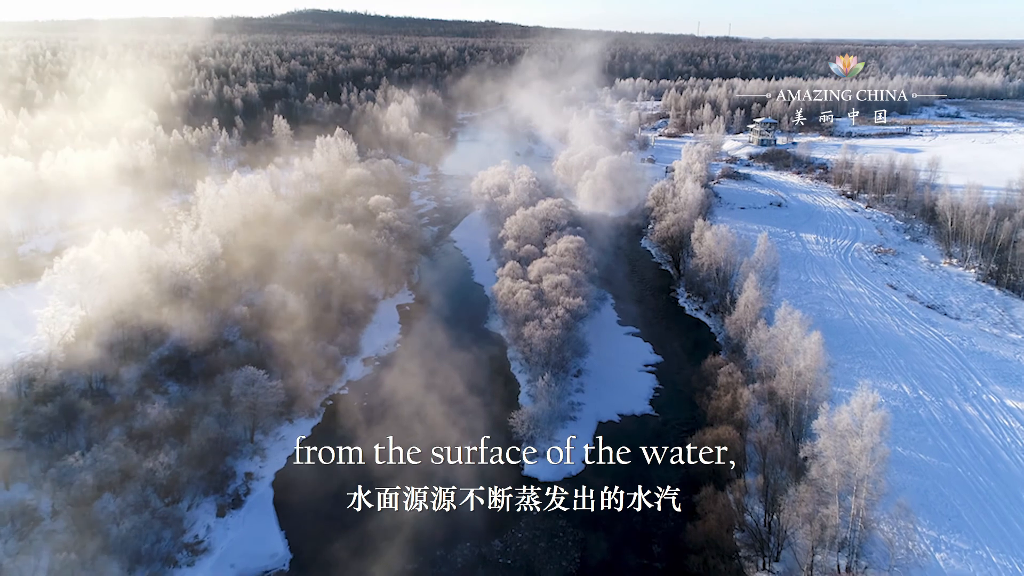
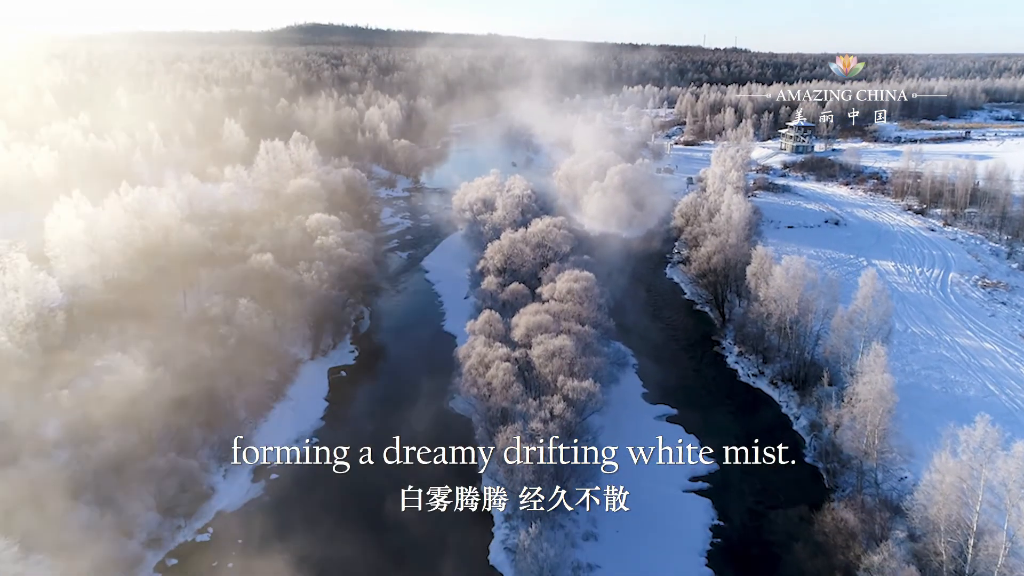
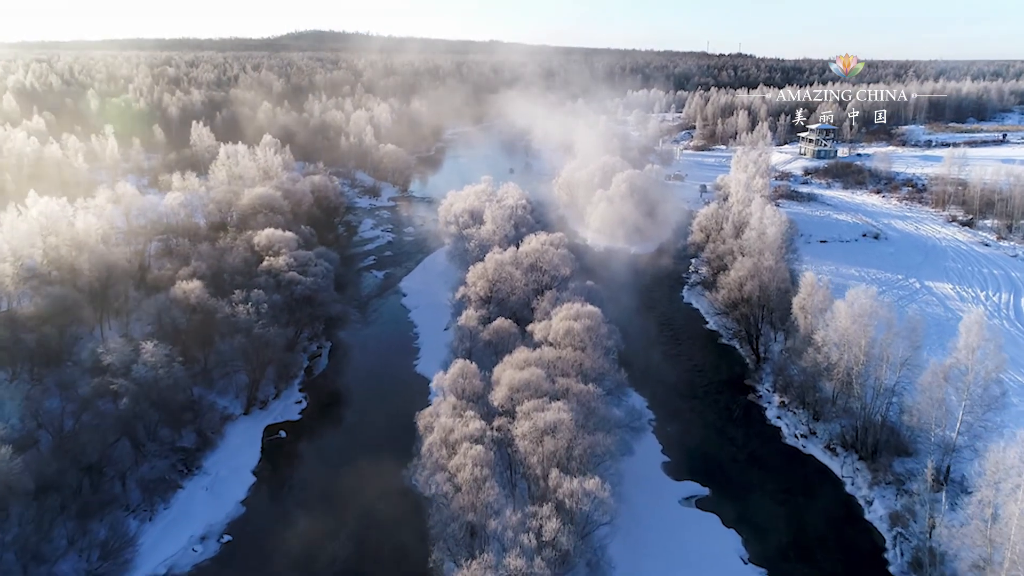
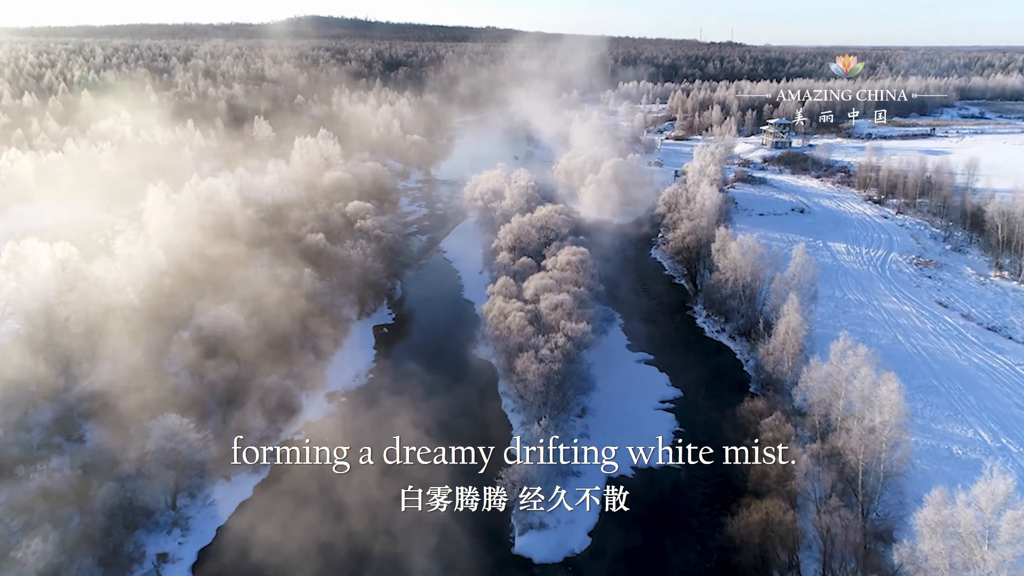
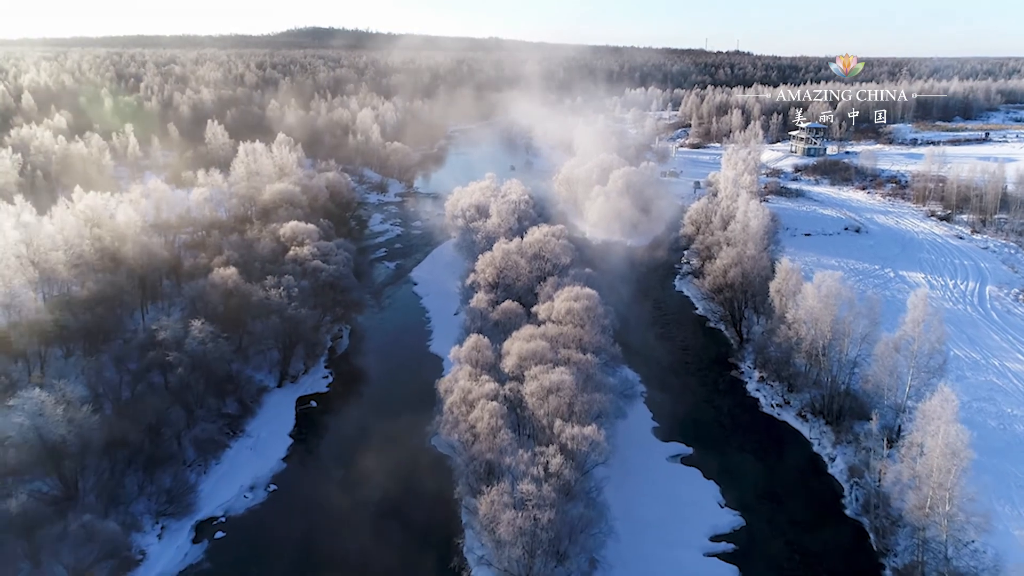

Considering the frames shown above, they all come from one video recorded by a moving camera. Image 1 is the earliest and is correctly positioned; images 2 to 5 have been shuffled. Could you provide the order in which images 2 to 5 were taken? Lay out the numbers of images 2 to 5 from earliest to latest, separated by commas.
4, 2, 5, 3
